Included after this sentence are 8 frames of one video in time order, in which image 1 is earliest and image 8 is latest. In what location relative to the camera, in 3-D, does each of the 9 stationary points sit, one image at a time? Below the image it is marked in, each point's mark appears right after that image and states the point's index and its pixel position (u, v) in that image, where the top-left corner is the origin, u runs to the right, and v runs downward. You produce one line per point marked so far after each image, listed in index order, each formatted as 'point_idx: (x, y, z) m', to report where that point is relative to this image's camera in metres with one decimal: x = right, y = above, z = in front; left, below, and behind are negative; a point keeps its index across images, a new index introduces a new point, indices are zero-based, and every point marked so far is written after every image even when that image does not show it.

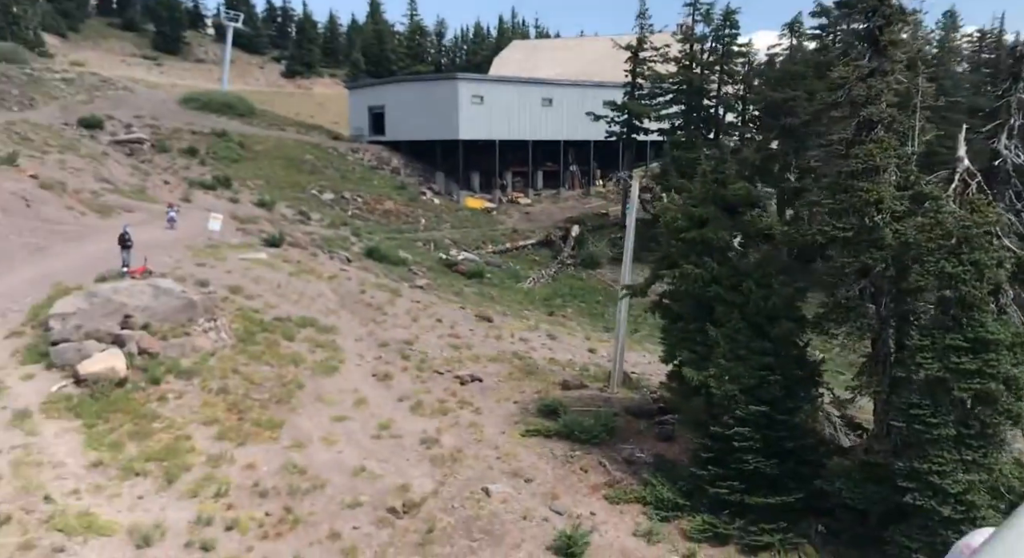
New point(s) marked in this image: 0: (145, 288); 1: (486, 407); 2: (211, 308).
0: (-7.7, -0.2, +17.5) m
1: (-0.5, -2.4, +15.3) m
2: (-6.6, -0.6, +18.3) m
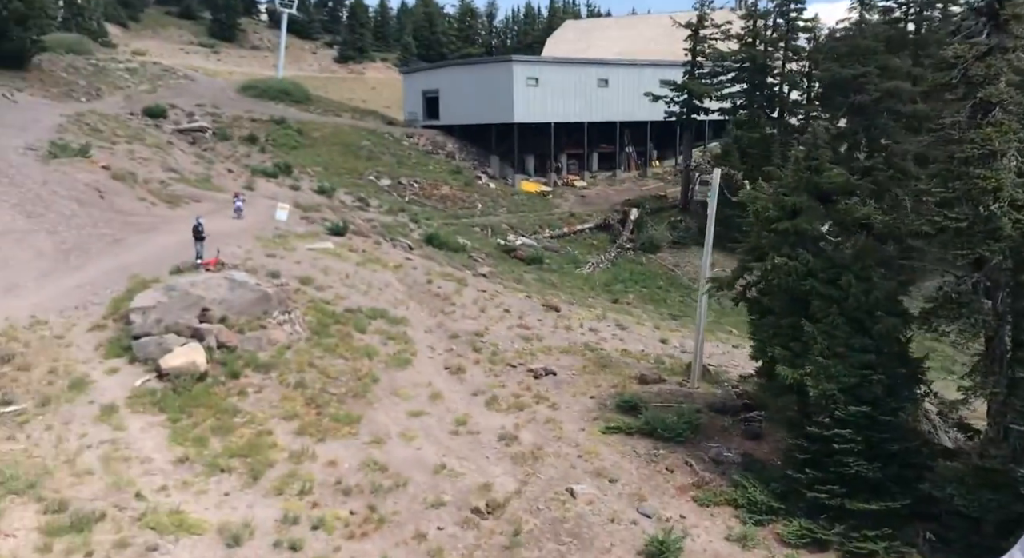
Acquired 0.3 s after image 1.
0: (-6.2, 0.0, +17.7) m
1: (+0.9, -2.2, +15.0) m
2: (-5.0, -0.5, +18.4) m
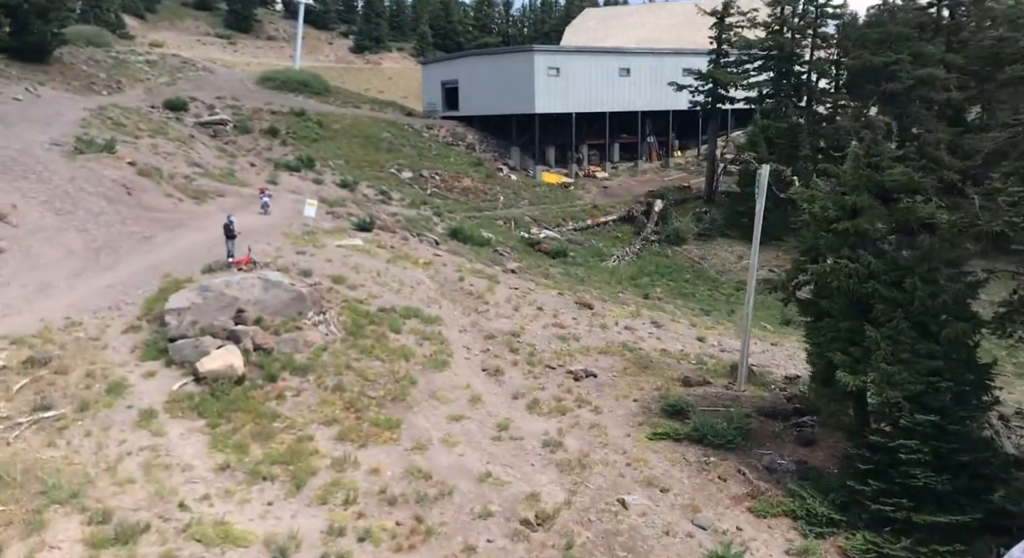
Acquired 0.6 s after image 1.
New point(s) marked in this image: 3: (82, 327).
0: (-5.4, 0.0, +17.5) m
1: (+1.7, -2.3, +14.7) m
2: (-4.2, -0.5, +18.1) m
3: (-9.0, -1.0, +17.3) m
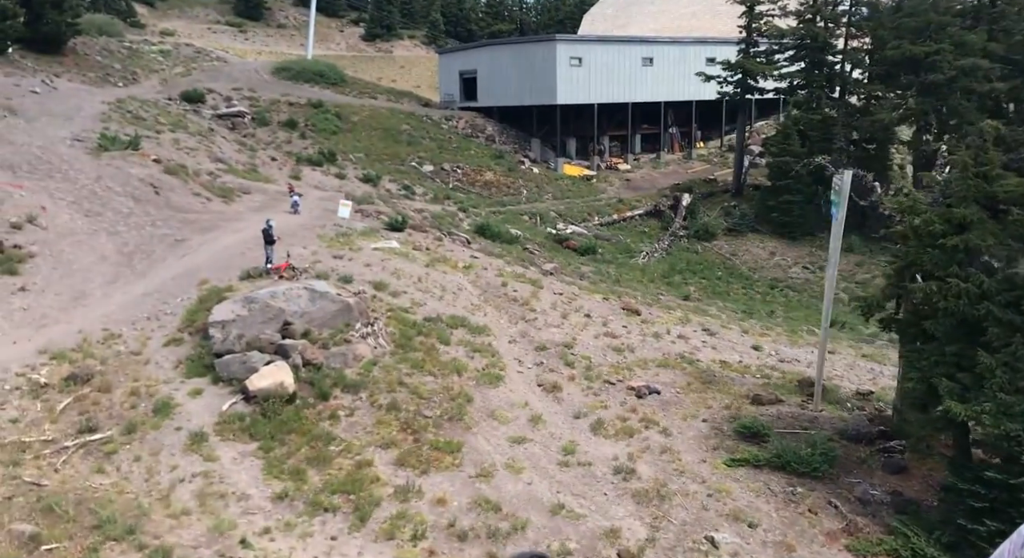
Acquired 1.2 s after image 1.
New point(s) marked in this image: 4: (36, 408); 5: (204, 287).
0: (-4.3, -0.2, +16.8) m
1: (+2.8, -2.5, +14.0) m
2: (-3.1, -0.7, +17.5) m
3: (-7.9, -1.2, +16.7) m
4: (-8.0, -2.2, +13.8) m
5: (-7.3, -0.2, +19.6) m
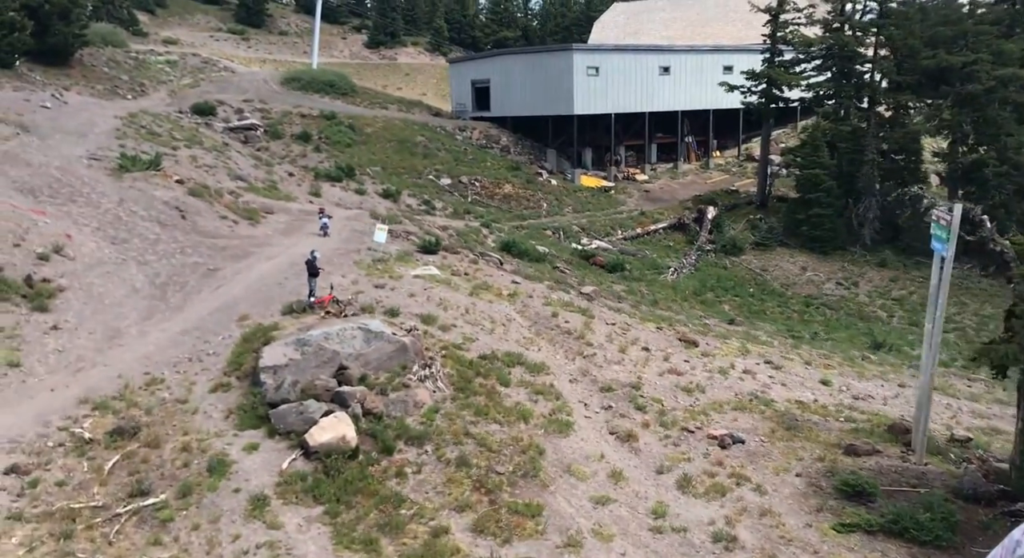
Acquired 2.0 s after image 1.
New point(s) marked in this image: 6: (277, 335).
0: (-3.0, -1.0, +15.9) m
1: (+4.0, -3.2, +13.0) m
2: (-1.8, -1.4, +16.5) m
3: (-6.6, -2.0, +15.7) m
4: (-6.7, -2.9, +12.9) m
5: (-6.1, -1.0, +18.7) m
6: (-4.8, -1.1, +16.8) m
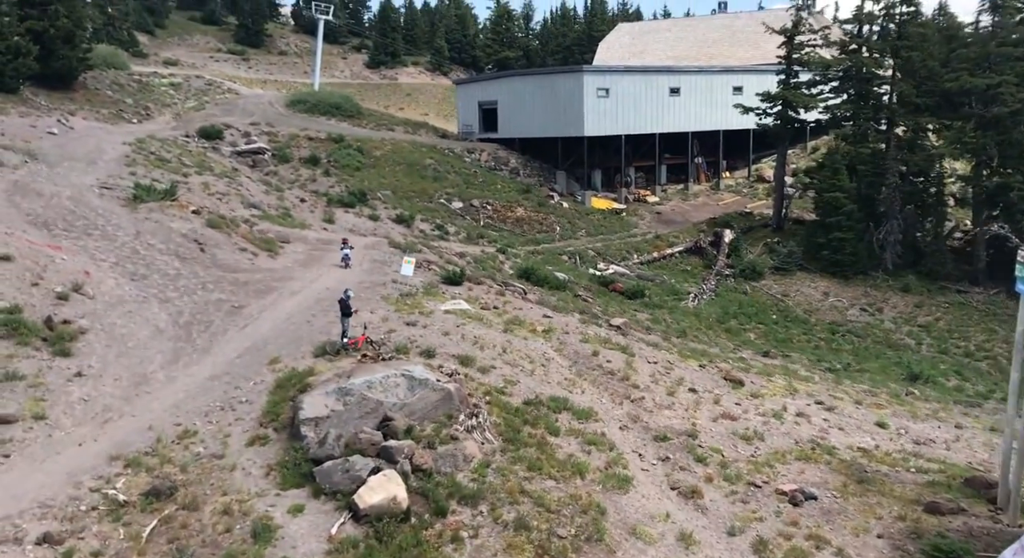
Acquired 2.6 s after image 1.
0: (-2.1, -1.9, +15.1) m
1: (+5.0, -3.9, +12.2) m
2: (-0.9, -2.3, +15.7) m
3: (-5.7, -2.9, +14.9) m
4: (-5.7, -3.7, +12.0) m
5: (-5.1, -1.9, +17.9) m
6: (-3.8, -2.0, +16.0) m
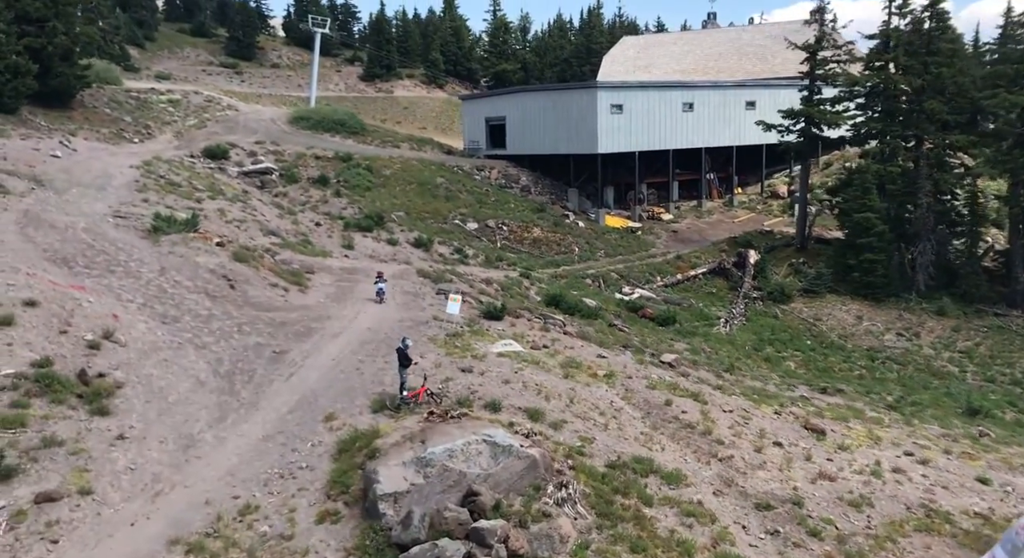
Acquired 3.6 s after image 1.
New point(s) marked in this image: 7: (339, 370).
0: (-0.5, -2.8, +13.8) m
1: (+6.6, -4.8, +10.9) m
2: (+0.7, -3.2, +14.4) m
3: (-4.1, -3.9, +13.6) m
4: (-4.1, -4.7, +10.7) m
5: (-3.6, -3.0, +16.6) m
6: (-2.3, -3.0, +14.7) m
7: (-4.1, -2.1, +19.7) m
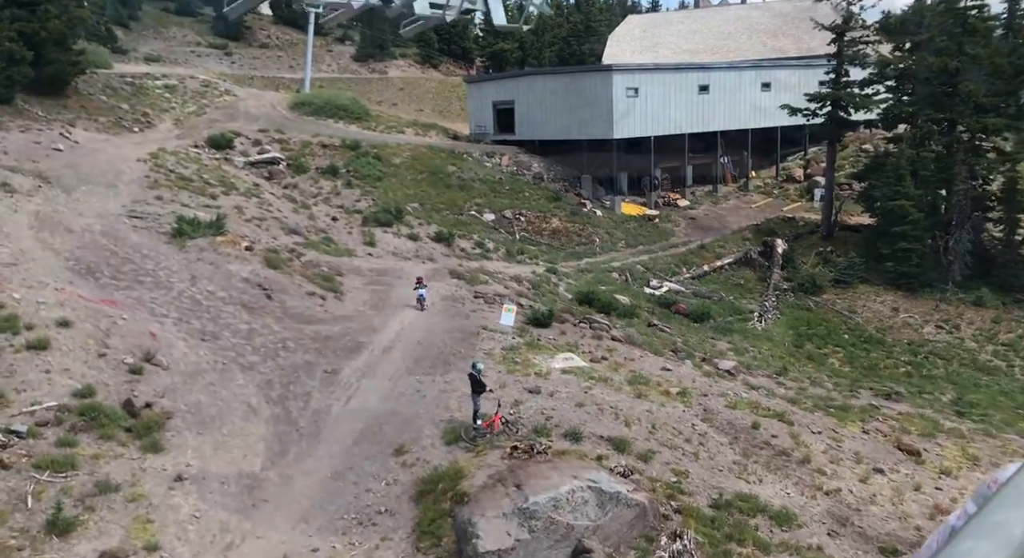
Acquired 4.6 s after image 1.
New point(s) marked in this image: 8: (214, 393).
0: (+1.1, -3.3, +12.6) m
1: (+8.3, -5.3, +9.9) m
2: (+2.3, -3.7, +13.3) m
3: (-2.4, -4.4, +12.4) m
4: (-2.4, -5.3, +9.5) m
5: (-2.0, -3.4, +15.3) m
6: (-0.6, -3.5, +13.5) m
7: (-2.5, -2.5, +18.4) m
8: (-6.5, -2.5, +18.1) m
